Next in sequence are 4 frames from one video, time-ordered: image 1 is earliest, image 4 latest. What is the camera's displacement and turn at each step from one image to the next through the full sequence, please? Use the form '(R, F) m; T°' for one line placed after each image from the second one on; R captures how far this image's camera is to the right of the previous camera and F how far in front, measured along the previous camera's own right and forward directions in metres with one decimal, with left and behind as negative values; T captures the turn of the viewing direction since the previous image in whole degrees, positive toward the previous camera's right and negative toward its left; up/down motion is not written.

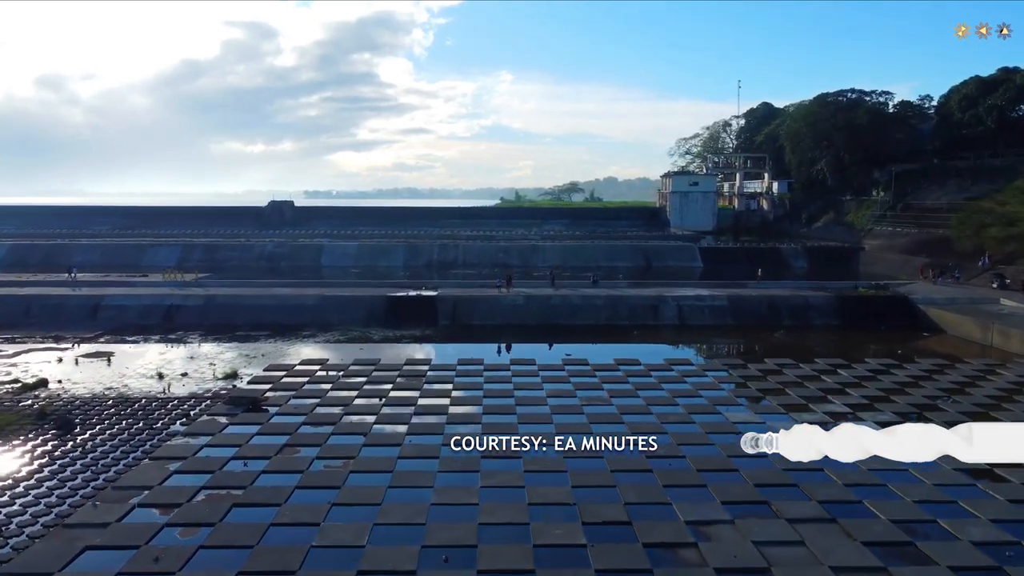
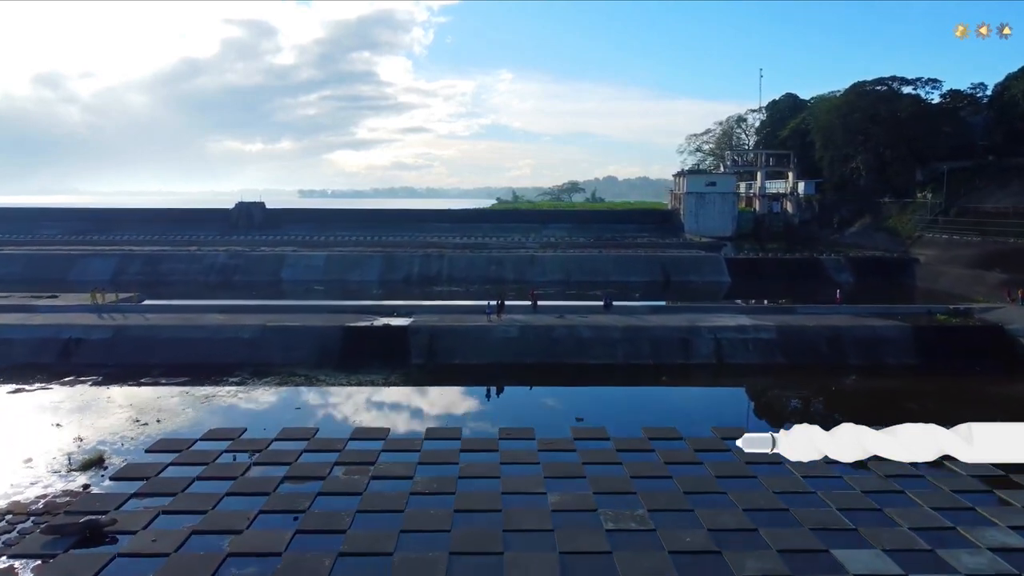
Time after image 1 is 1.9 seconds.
(+0.2, +4.0) m; 0°
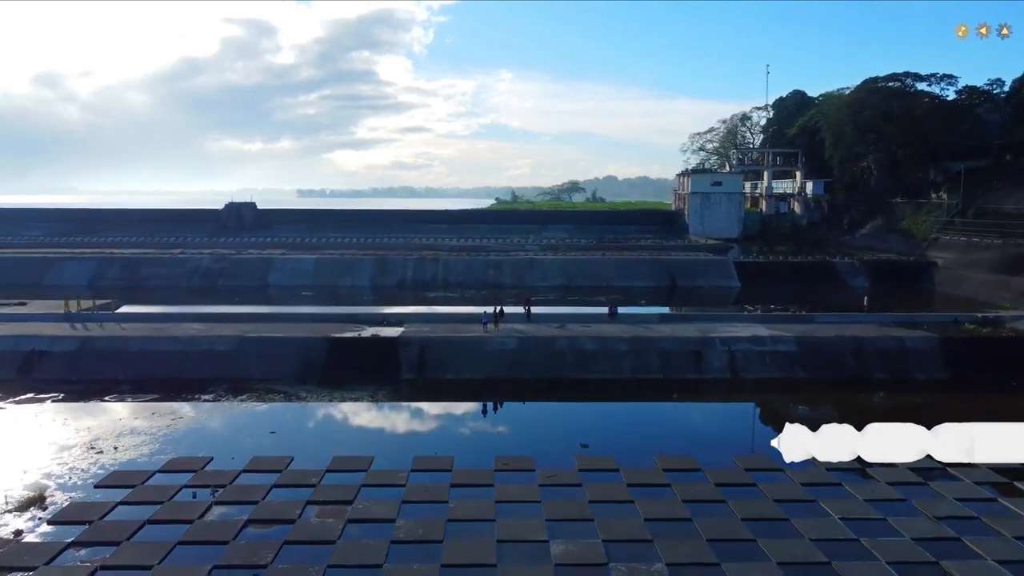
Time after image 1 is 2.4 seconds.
(0.0, +1.1) m; 0°
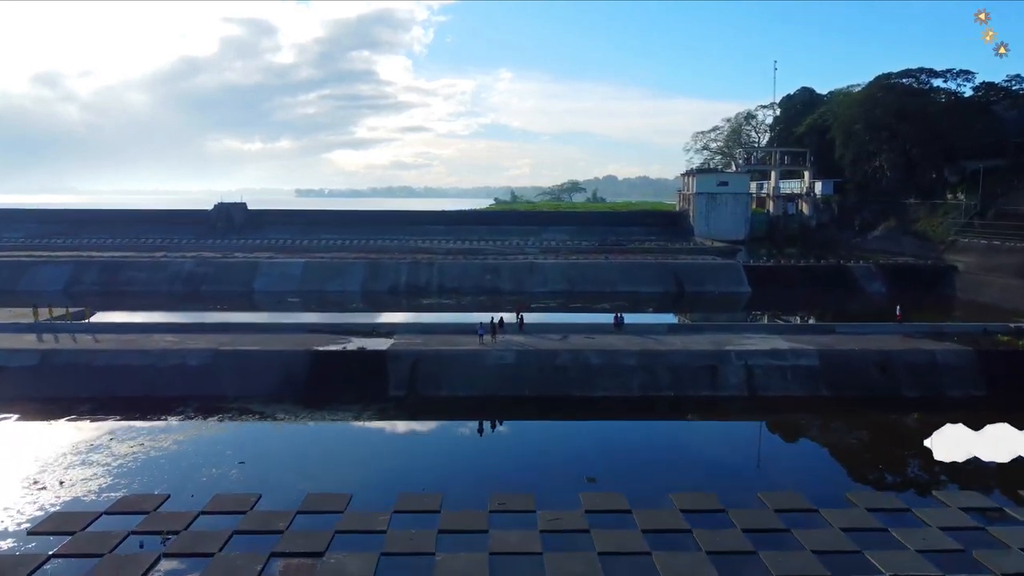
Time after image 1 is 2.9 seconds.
(0.0, +1.1) m; 0°
